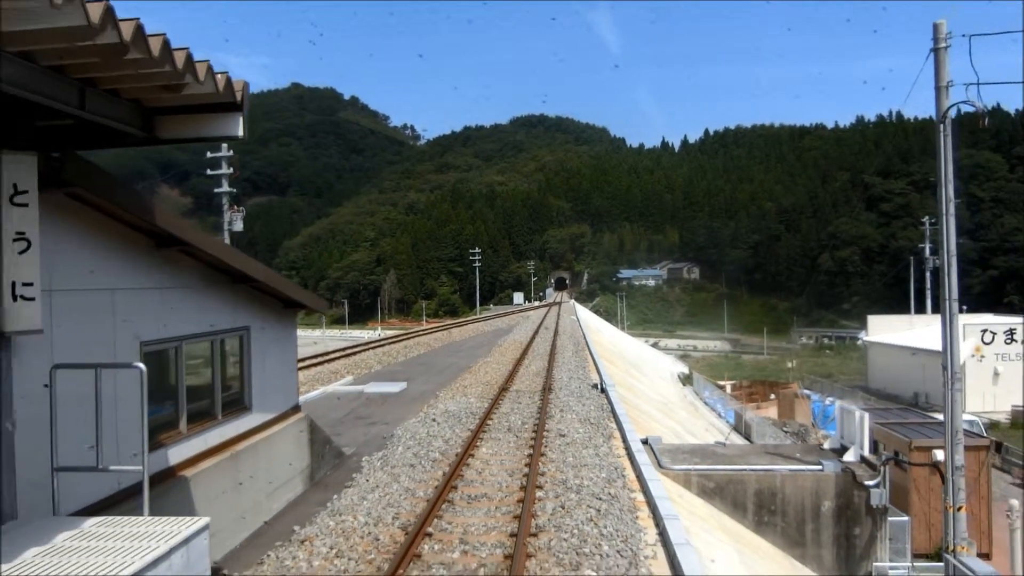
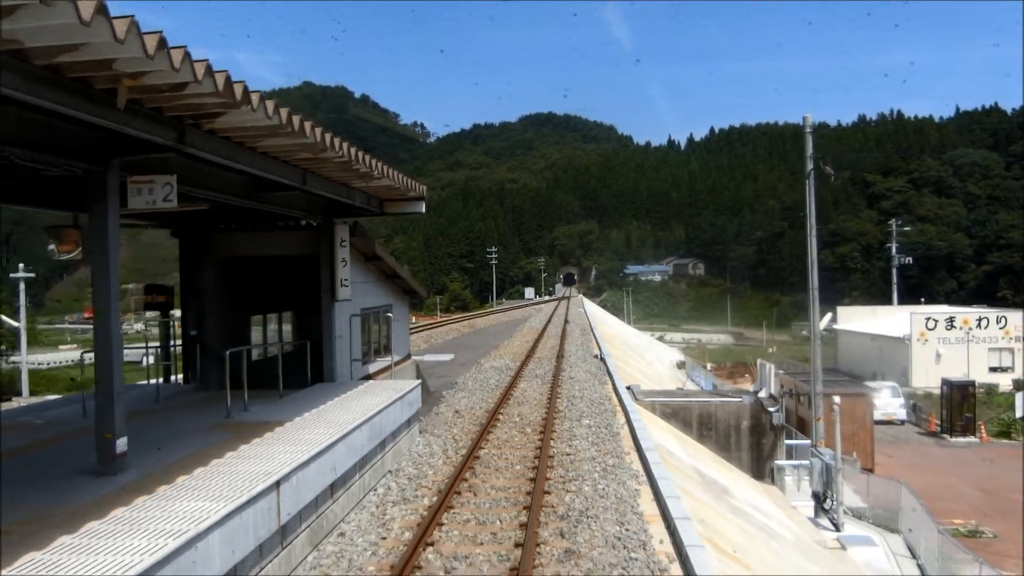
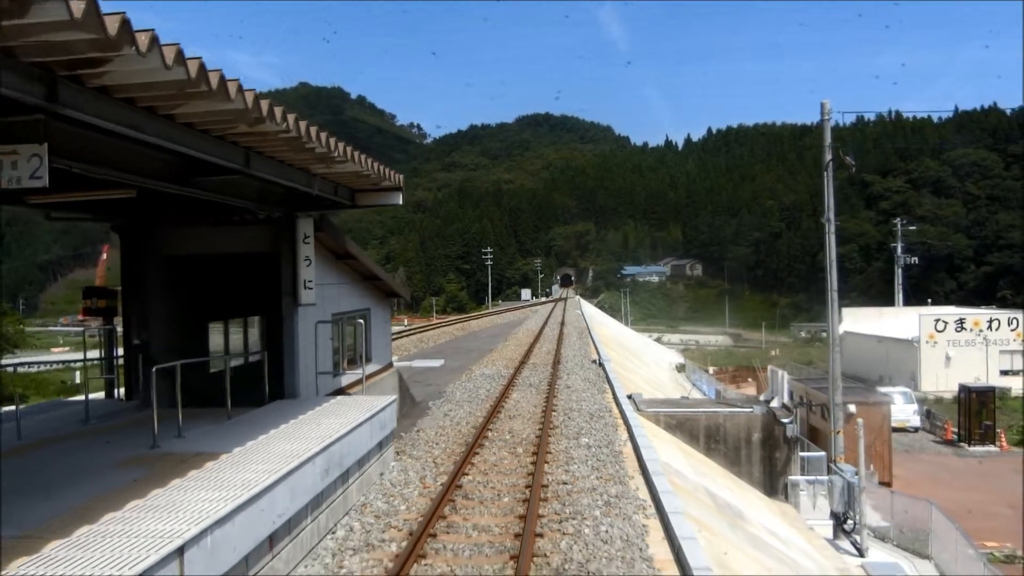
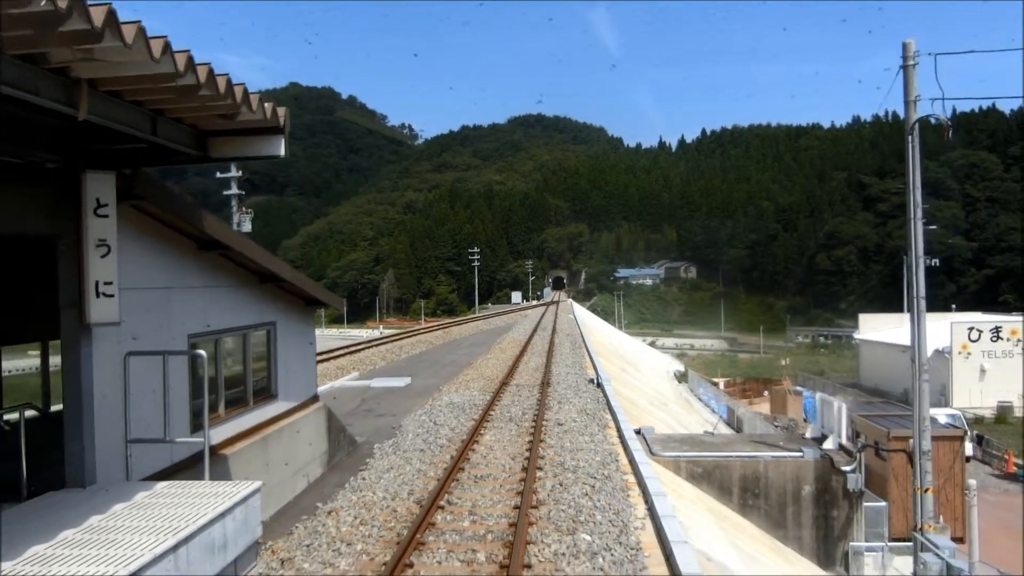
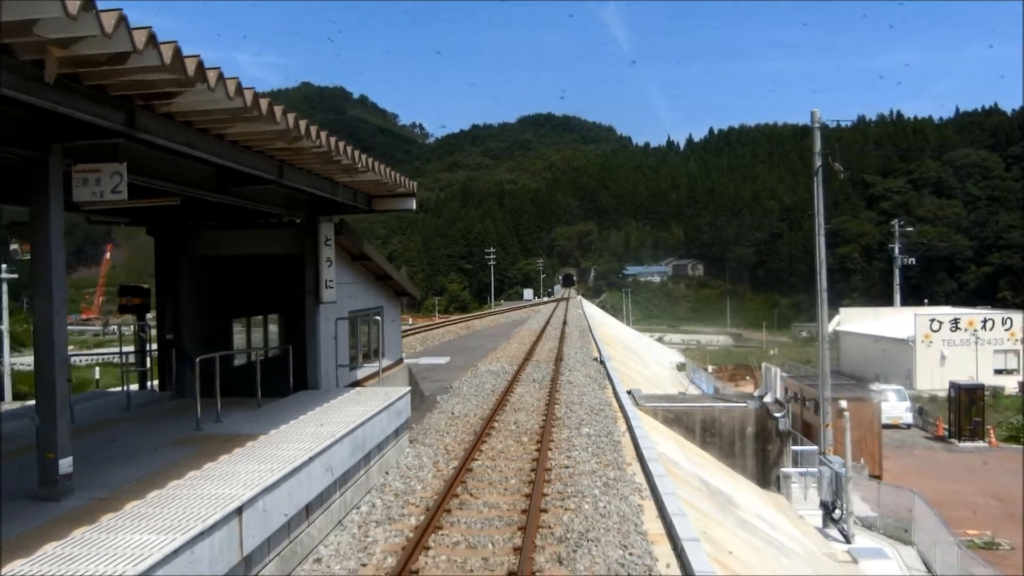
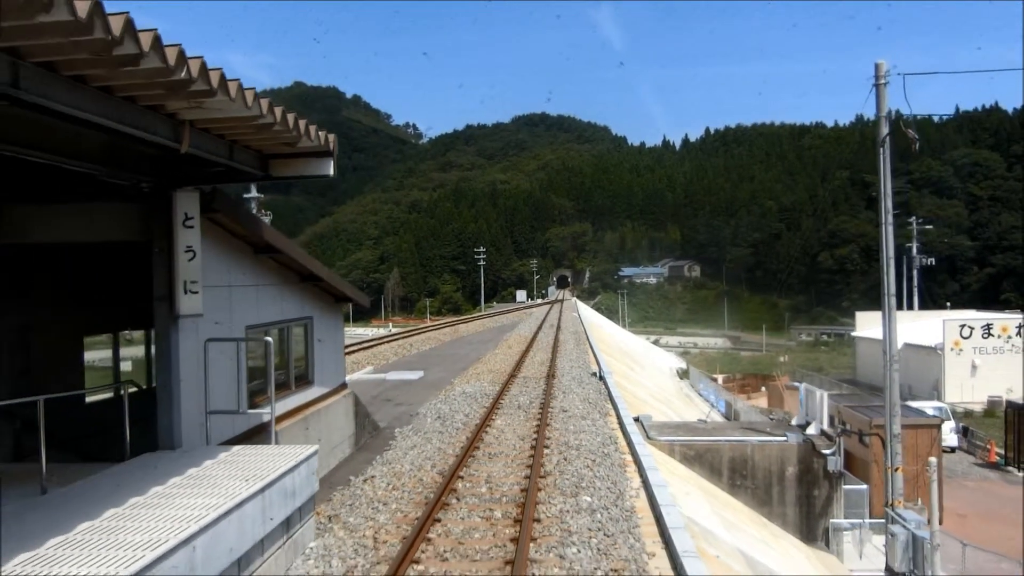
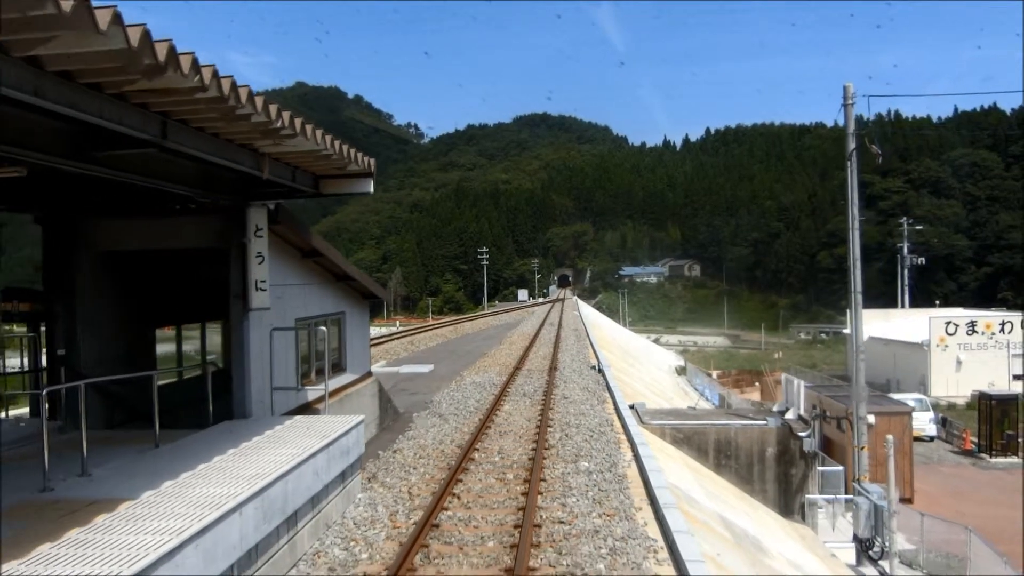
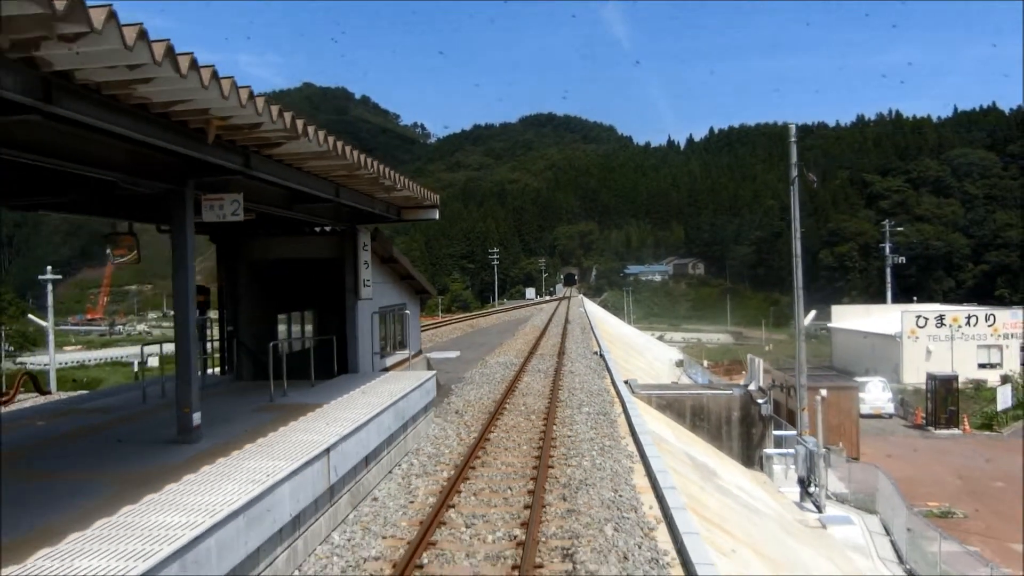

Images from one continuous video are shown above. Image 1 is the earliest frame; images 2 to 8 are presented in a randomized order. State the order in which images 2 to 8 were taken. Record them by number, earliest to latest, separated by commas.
4, 6, 7, 3, 5, 2, 8
